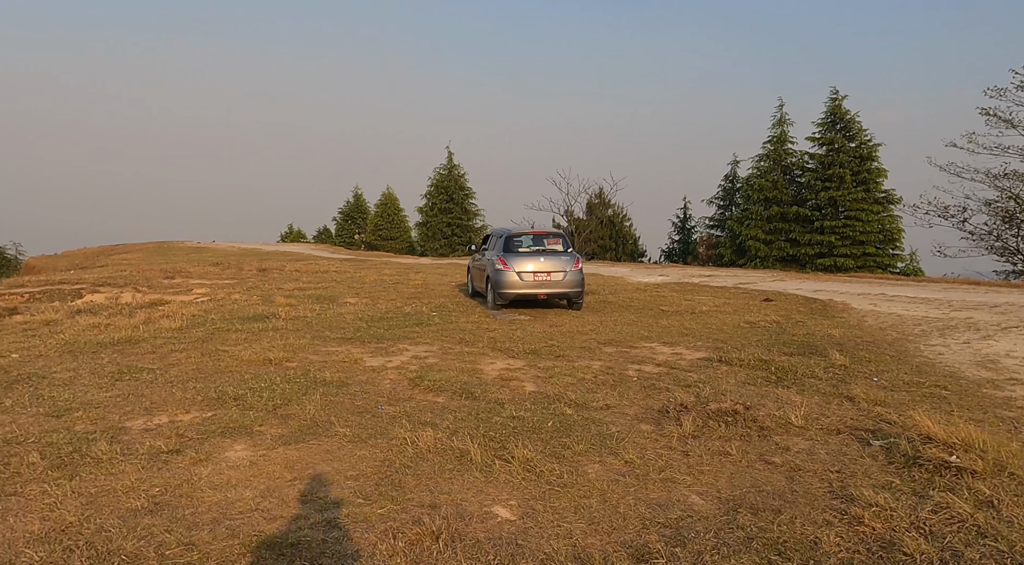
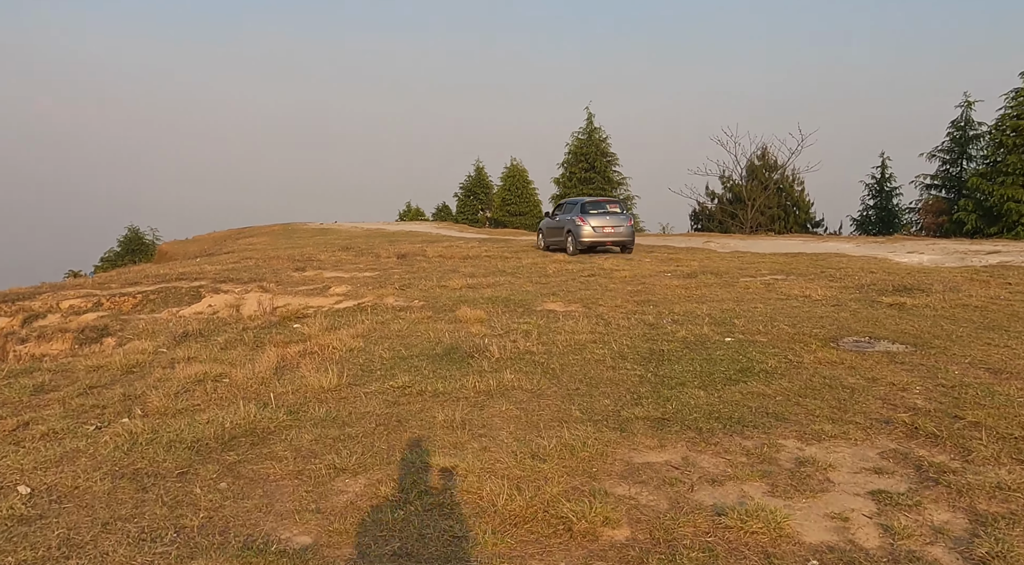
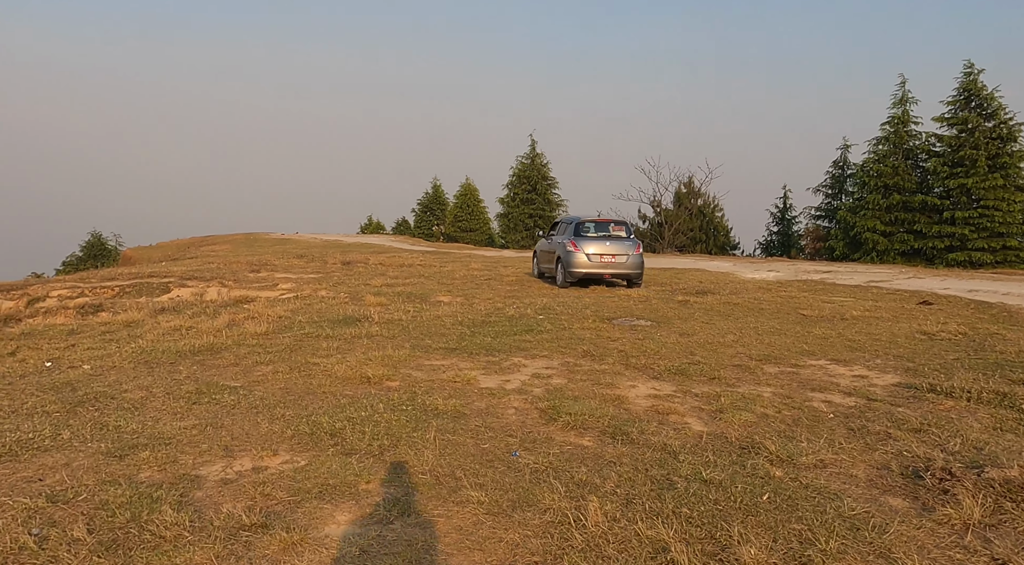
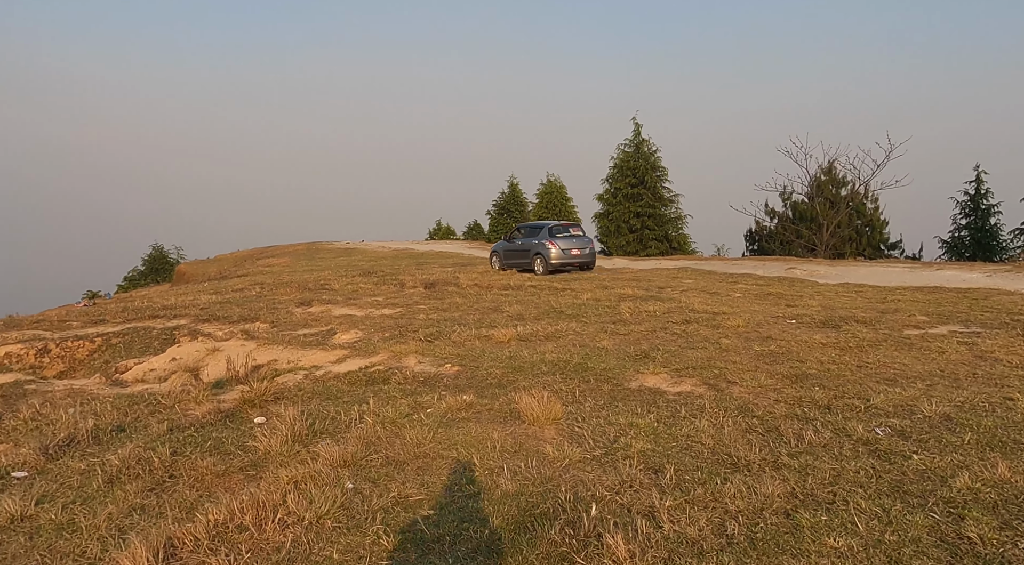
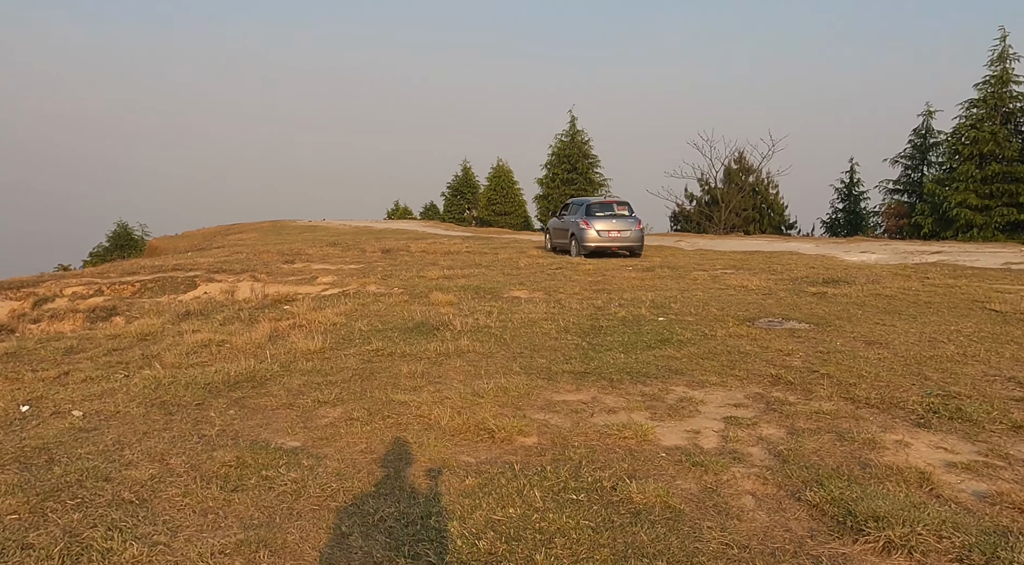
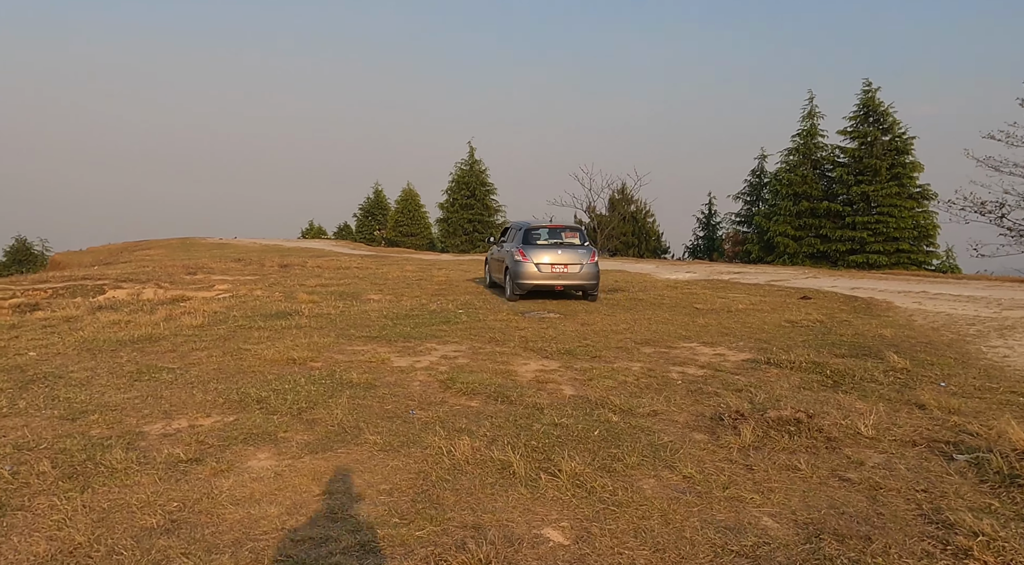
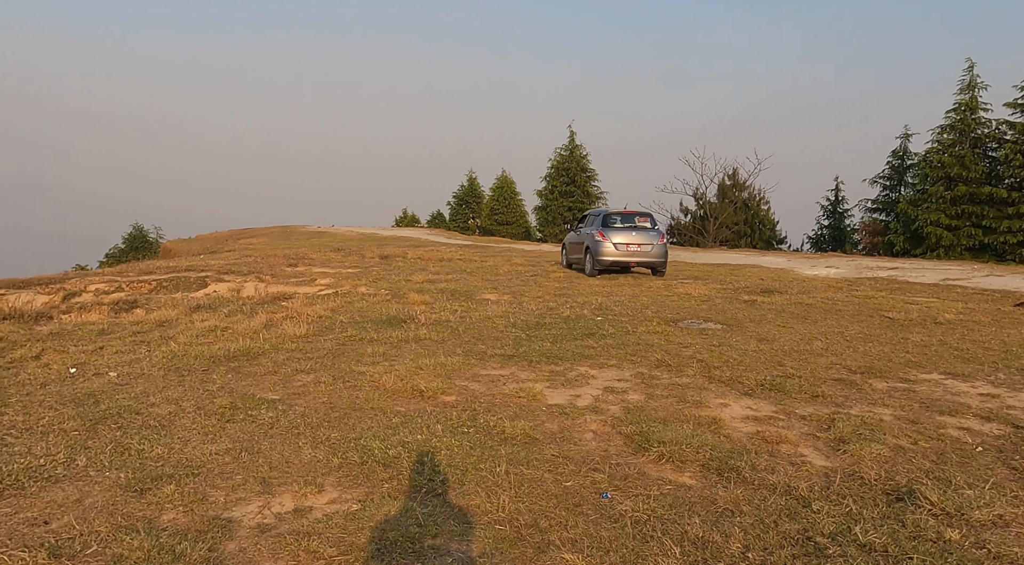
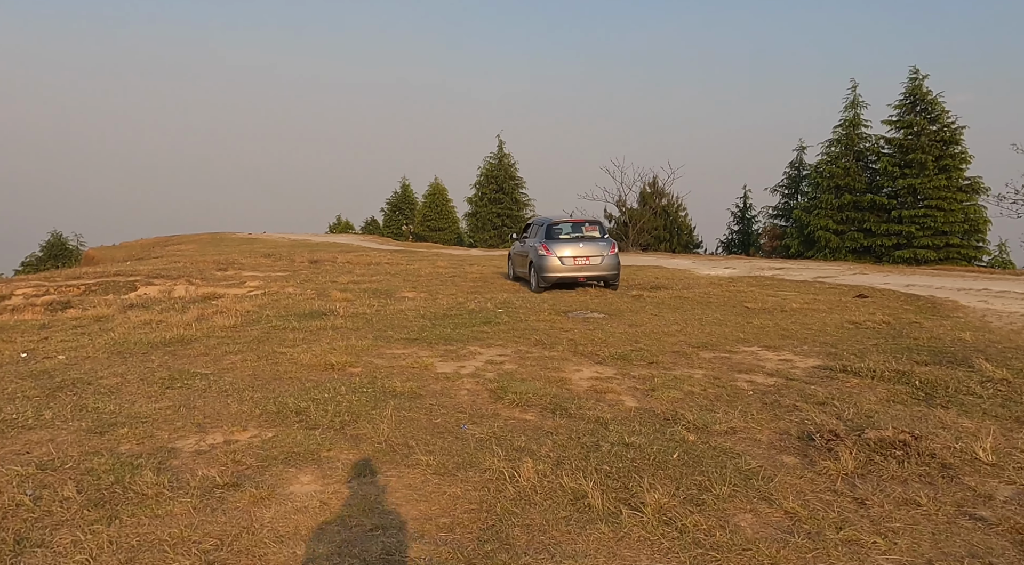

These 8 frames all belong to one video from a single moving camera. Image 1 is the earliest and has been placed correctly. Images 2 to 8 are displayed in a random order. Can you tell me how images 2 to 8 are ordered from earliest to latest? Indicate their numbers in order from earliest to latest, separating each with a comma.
6, 8, 3, 7, 5, 2, 4
